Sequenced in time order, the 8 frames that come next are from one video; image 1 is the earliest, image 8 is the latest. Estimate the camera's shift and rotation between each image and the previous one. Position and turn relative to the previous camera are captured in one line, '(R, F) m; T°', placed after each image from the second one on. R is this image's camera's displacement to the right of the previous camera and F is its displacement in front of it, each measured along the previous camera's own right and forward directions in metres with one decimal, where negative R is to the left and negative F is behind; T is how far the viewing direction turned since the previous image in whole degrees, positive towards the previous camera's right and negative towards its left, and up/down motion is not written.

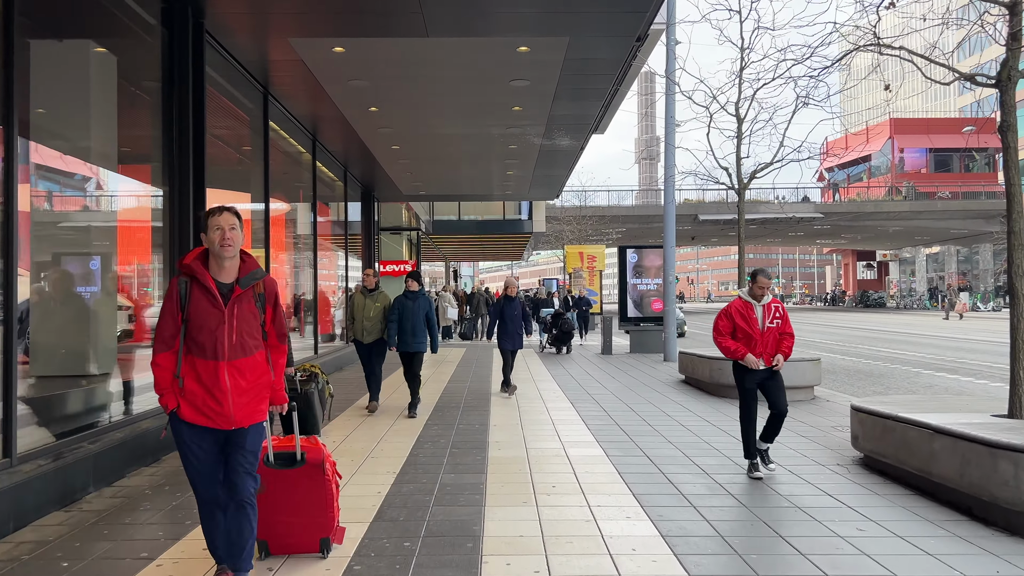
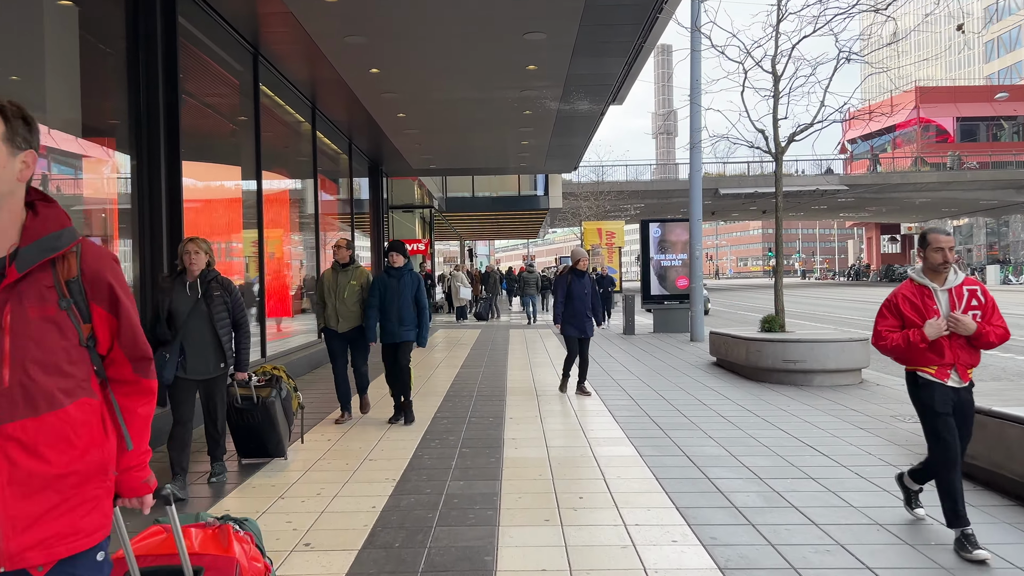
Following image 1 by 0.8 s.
(0.0, +0.8) m; -1°
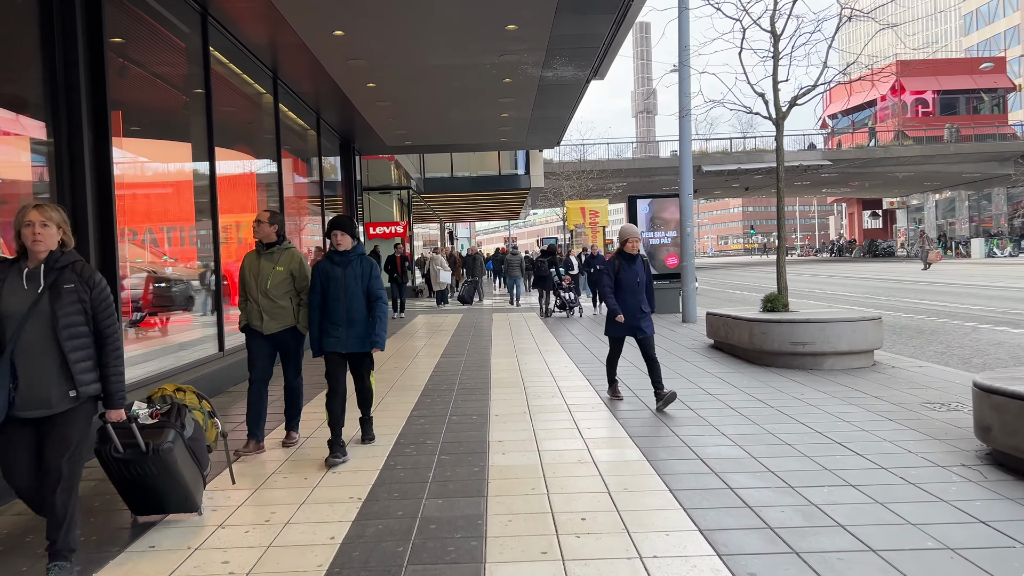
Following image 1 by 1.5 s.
(0.0, +0.8) m; +1°
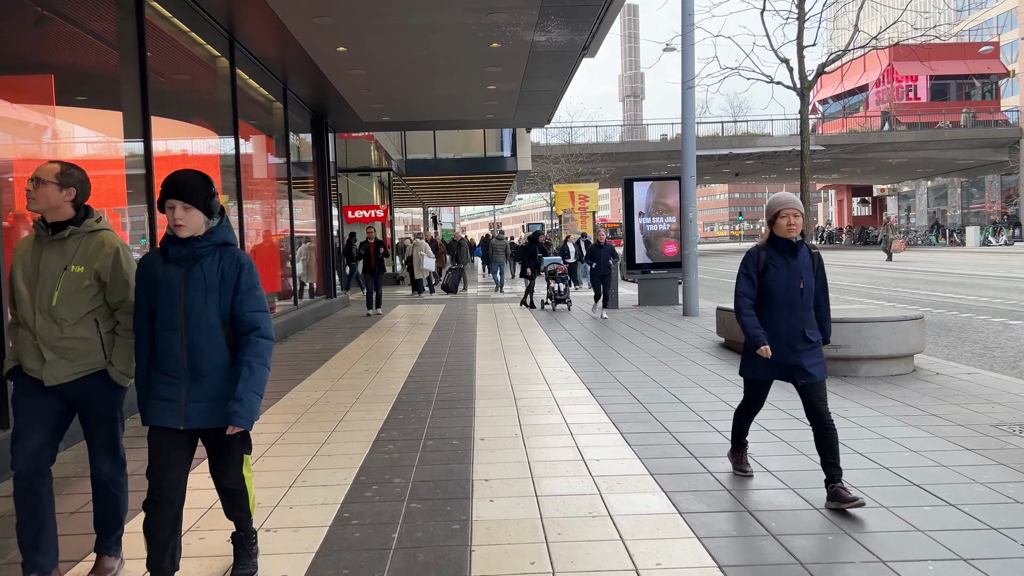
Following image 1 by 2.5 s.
(0.0, +1.1) m; +1°
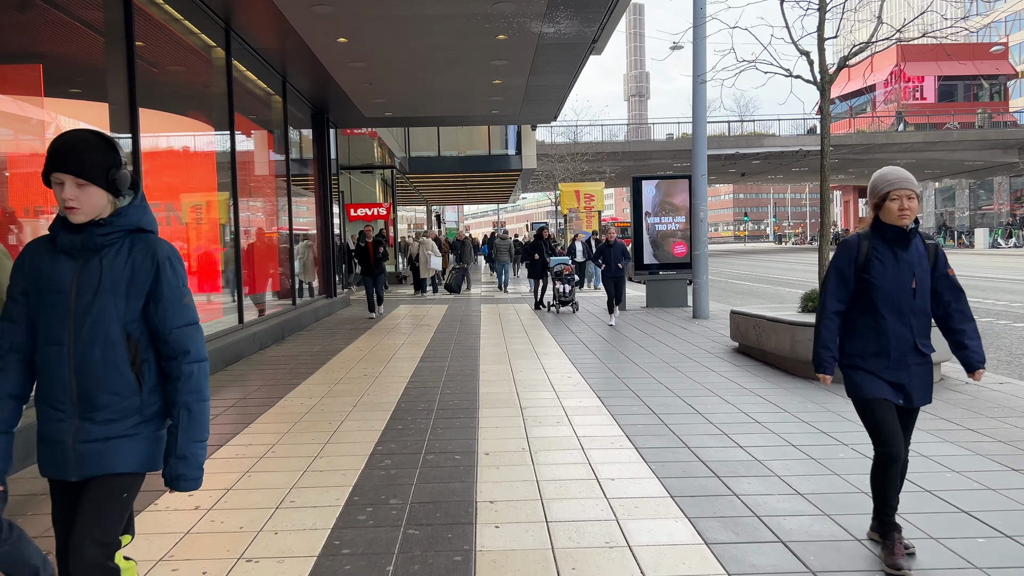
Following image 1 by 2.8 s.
(0.0, +0.4) m; 0°
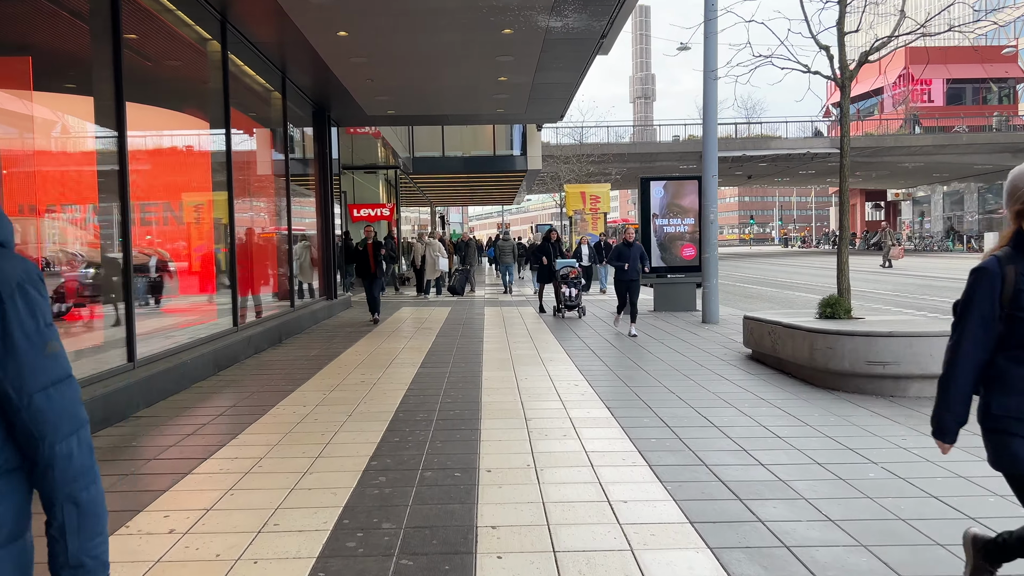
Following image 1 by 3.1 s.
(0.0, +0.3) m; 0°
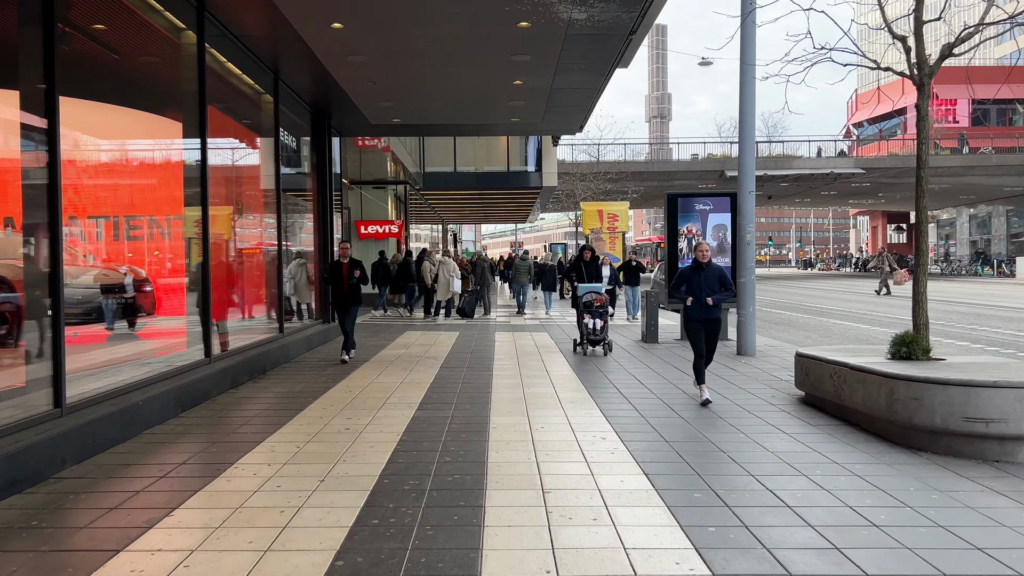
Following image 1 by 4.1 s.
(0.0, +1.1) m; -1°
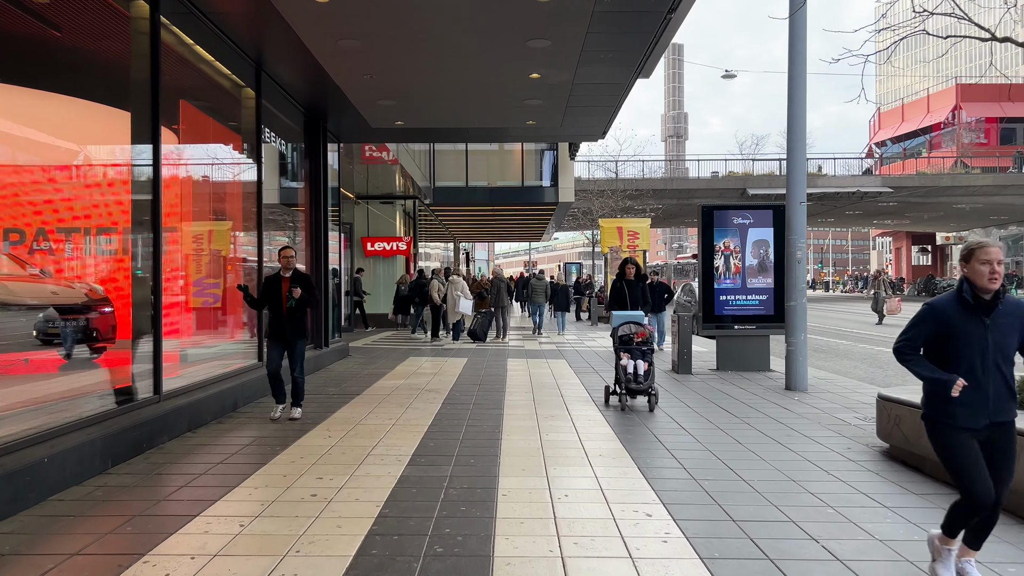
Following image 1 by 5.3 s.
(0.0, +1.3) m; -1°
